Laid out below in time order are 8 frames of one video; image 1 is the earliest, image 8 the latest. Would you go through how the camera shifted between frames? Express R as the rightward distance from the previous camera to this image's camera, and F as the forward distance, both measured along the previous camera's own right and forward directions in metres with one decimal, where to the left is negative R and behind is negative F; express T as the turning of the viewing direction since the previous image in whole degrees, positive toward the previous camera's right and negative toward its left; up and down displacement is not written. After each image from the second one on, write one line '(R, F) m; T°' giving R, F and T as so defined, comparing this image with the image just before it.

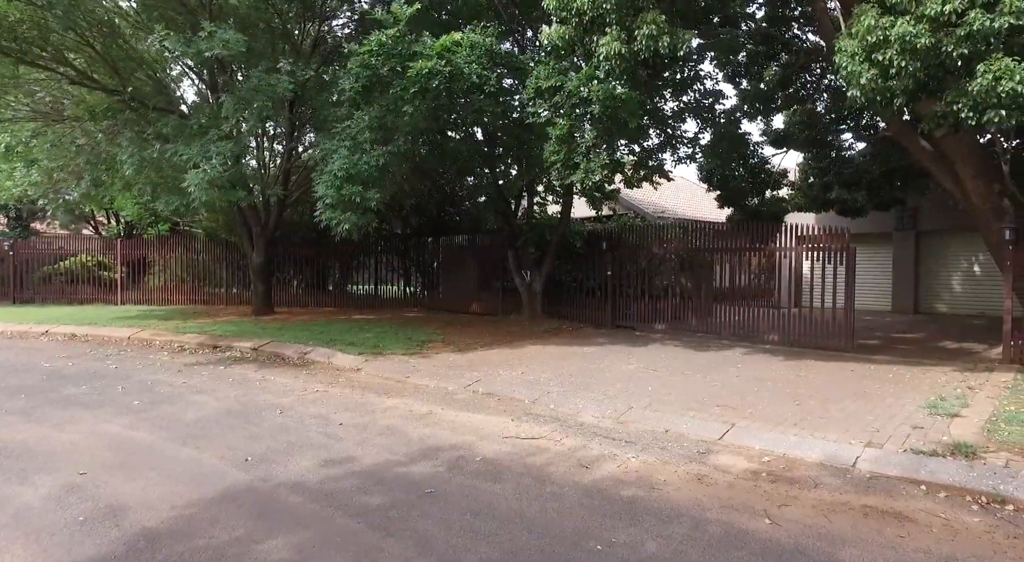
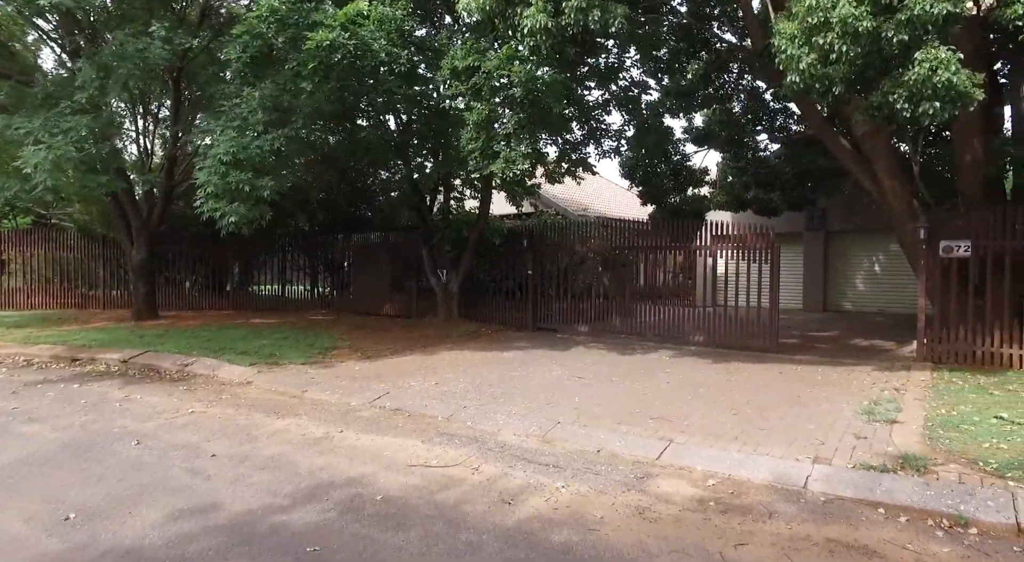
(+0.1, +0.8) m; +8°
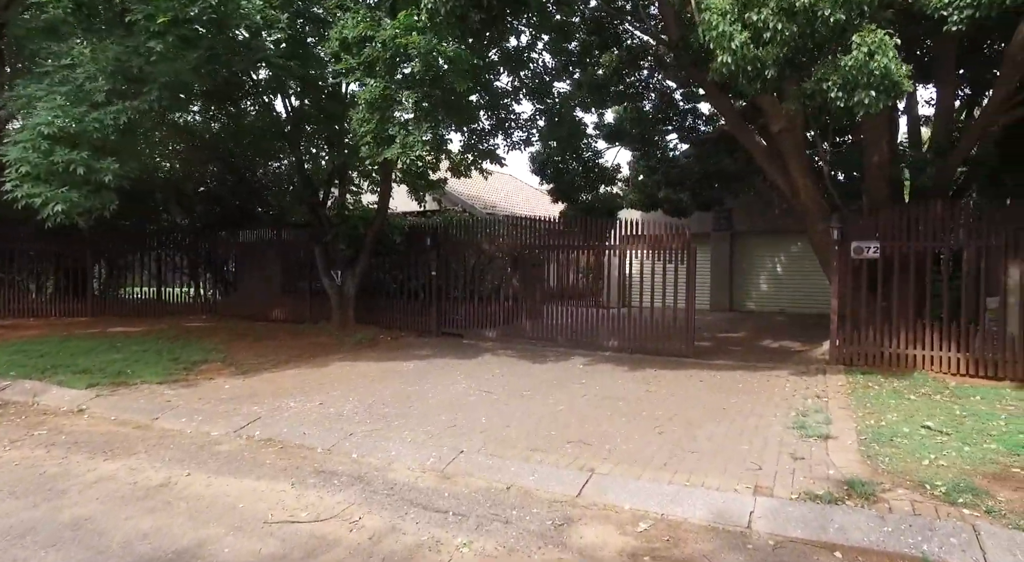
(+0.1, +0.9) m; +9°
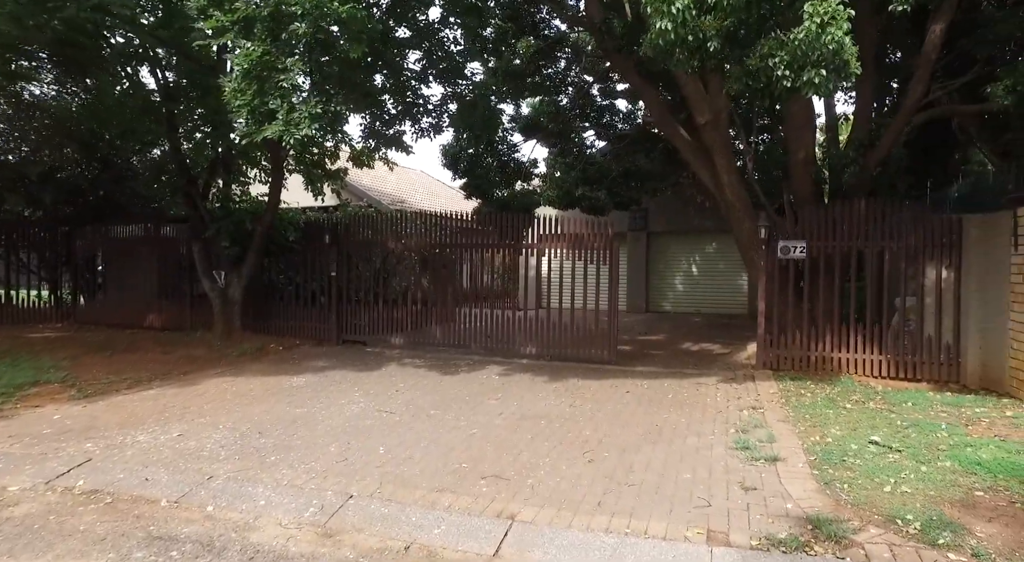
(+0.1, +0.9) m; +8°
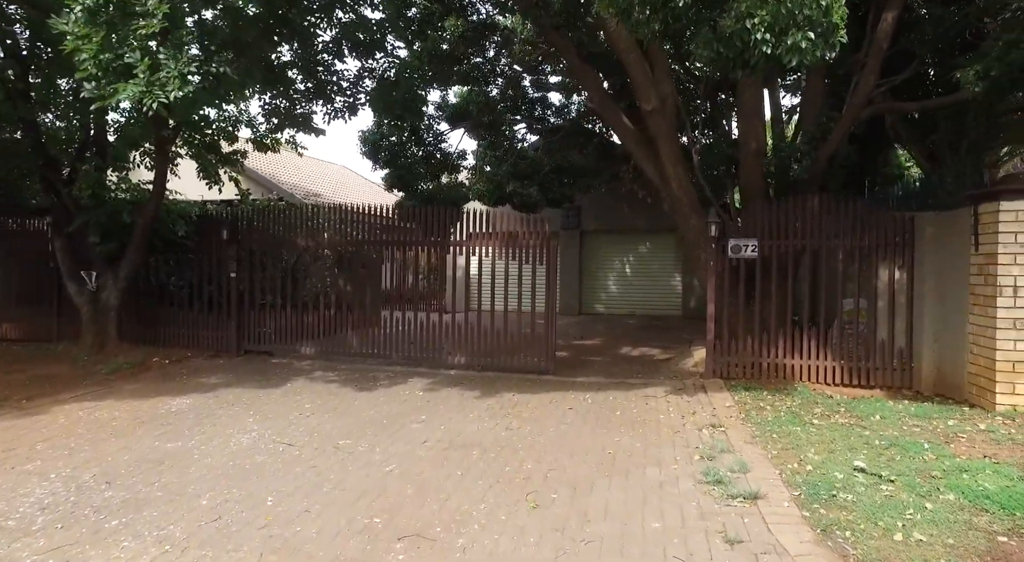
(0.0, +0.9) m; +7°
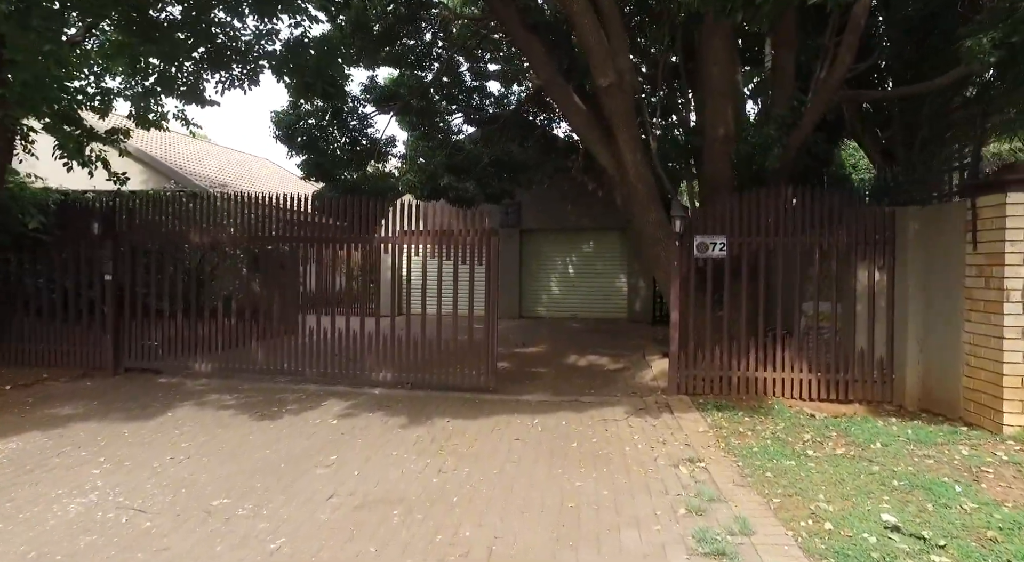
(0.0, +1.1) m; +6°
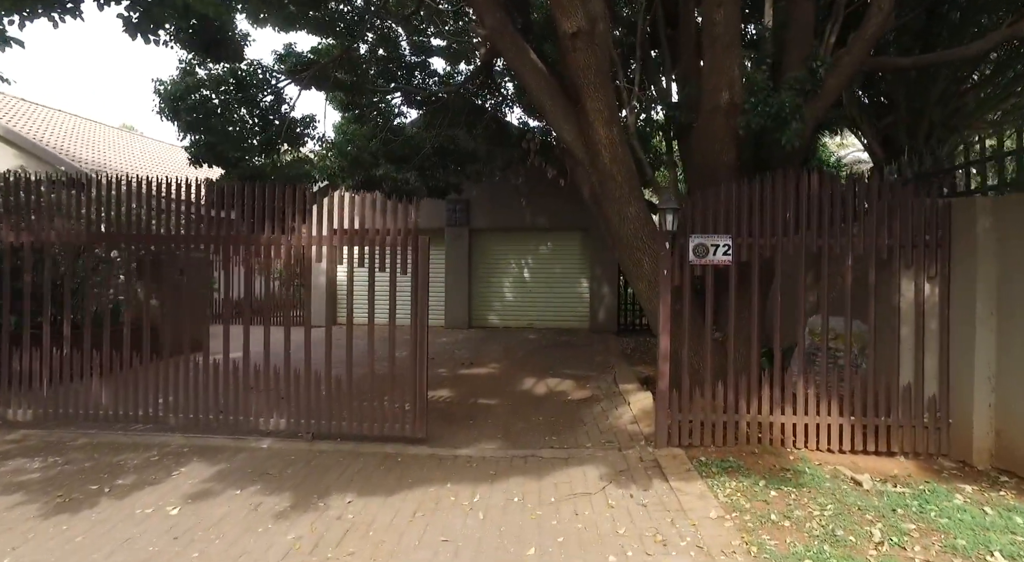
(+0.2, +1.7) m; +4°
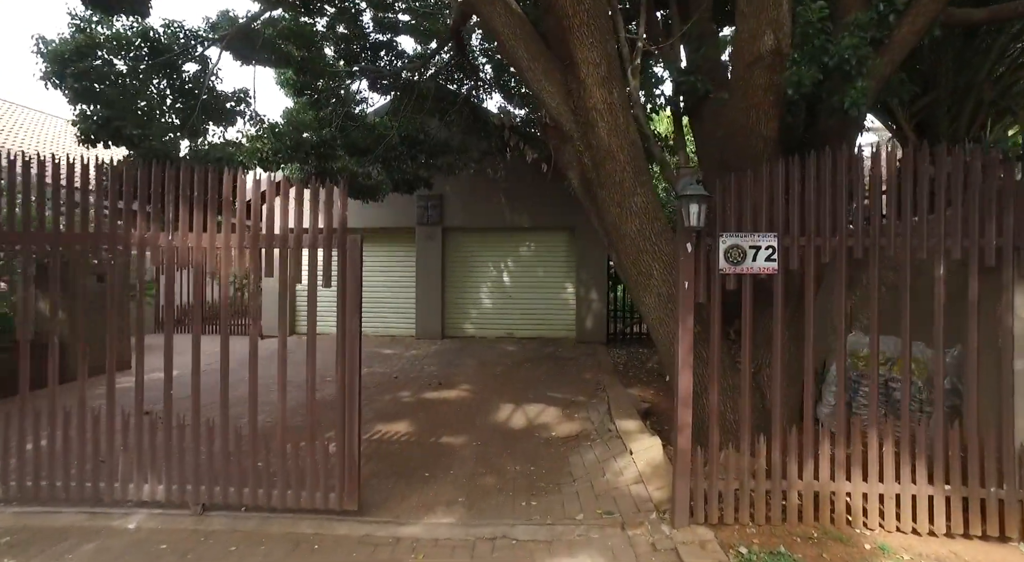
(+0.1, +1.4) m; +2°
